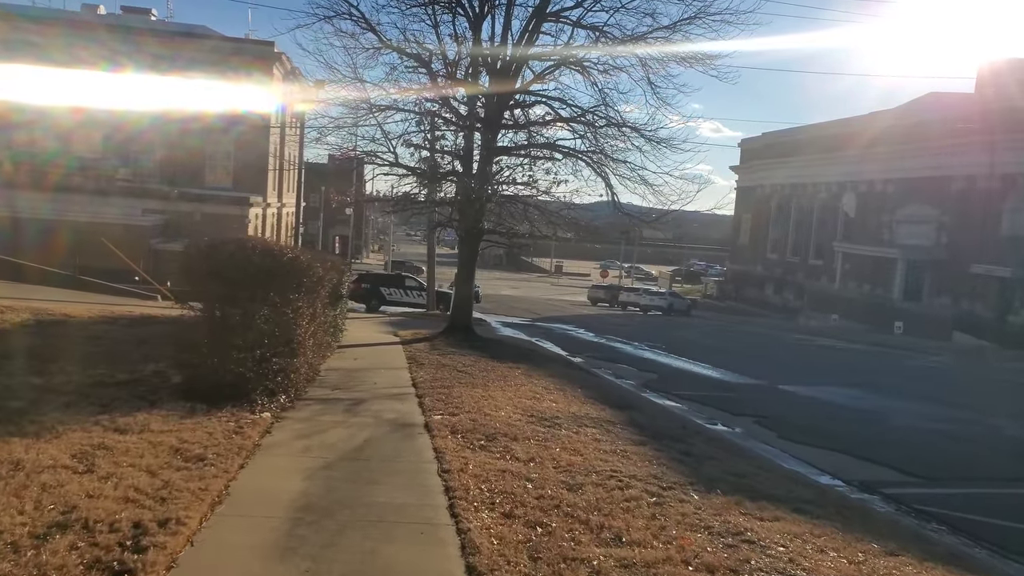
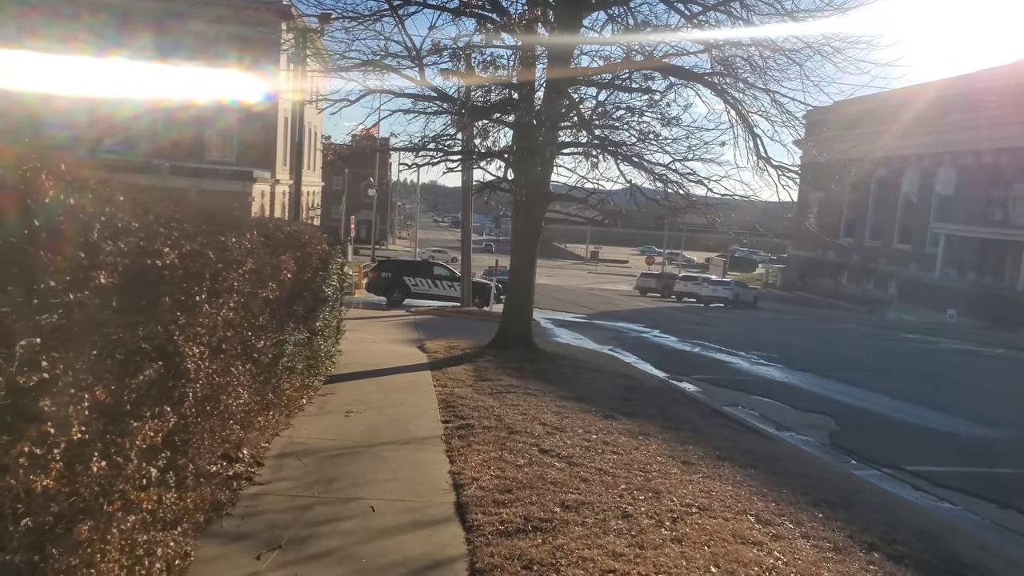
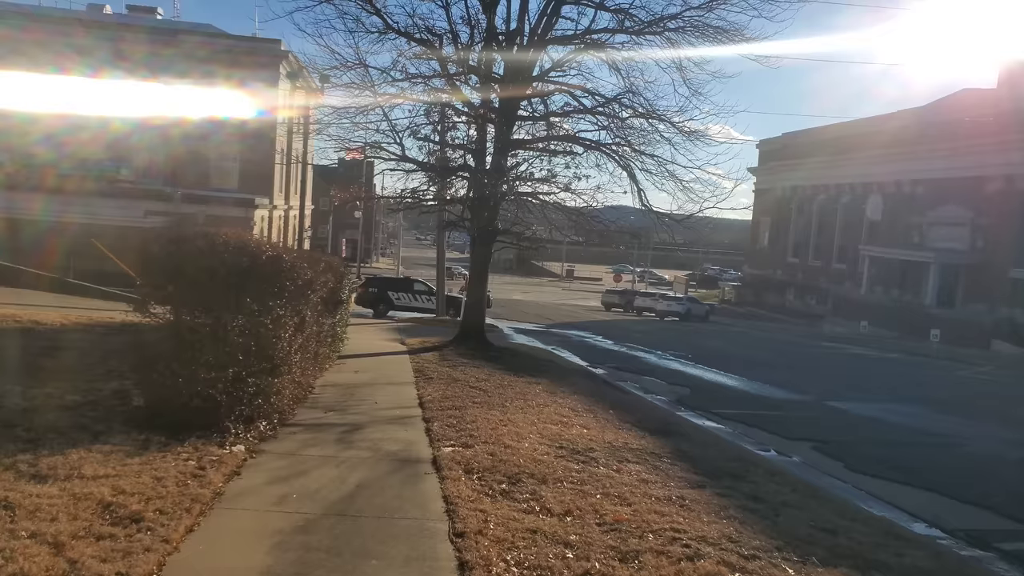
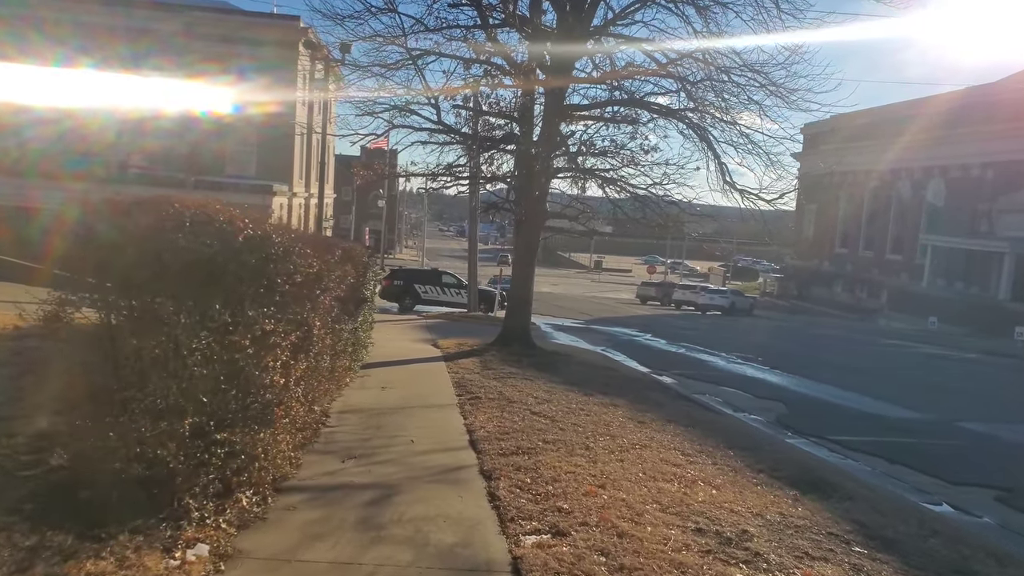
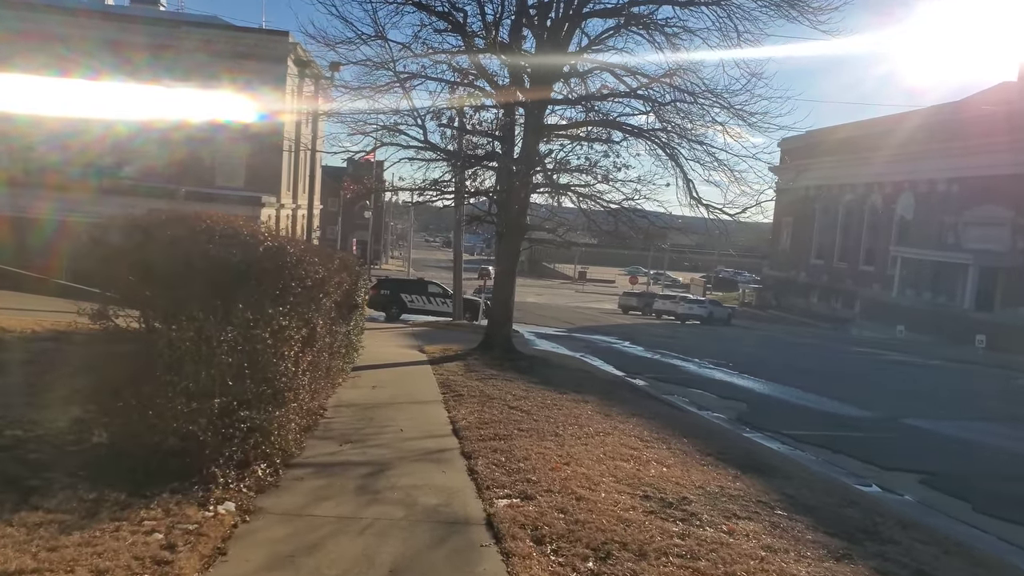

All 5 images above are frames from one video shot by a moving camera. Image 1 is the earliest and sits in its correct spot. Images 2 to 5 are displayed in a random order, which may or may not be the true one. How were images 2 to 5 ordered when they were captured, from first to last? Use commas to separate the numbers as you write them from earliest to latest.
3, 5, 4, 2
